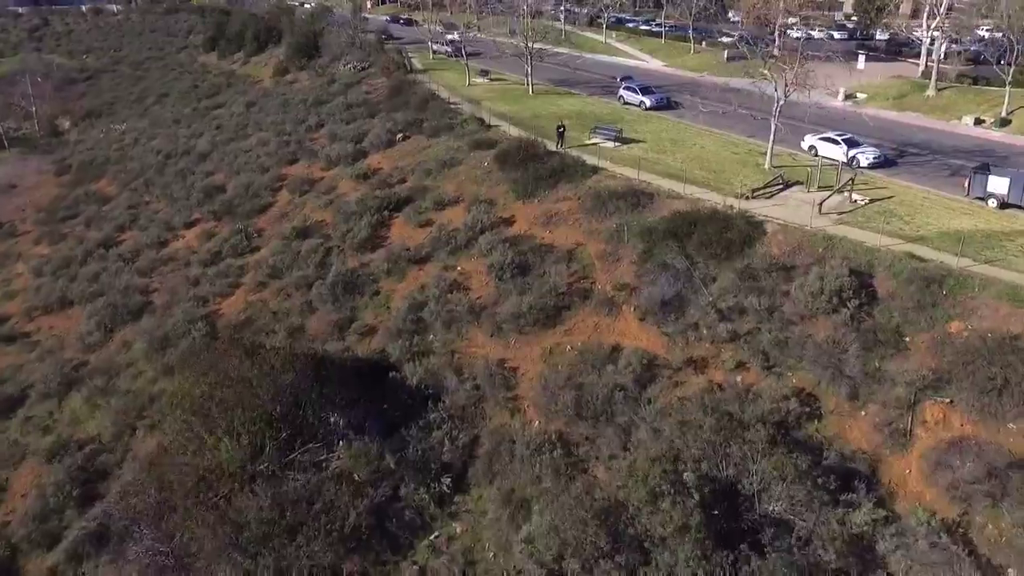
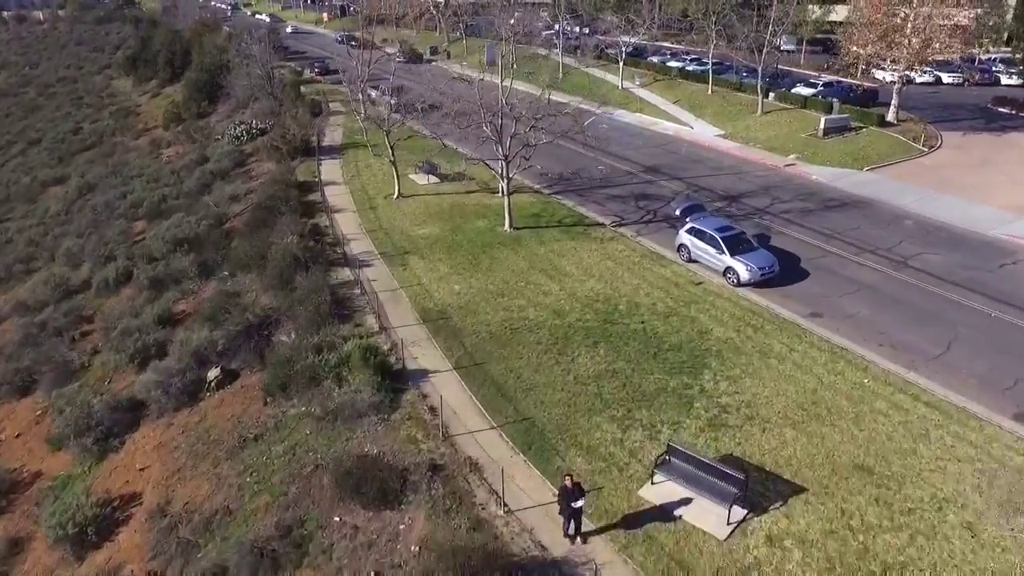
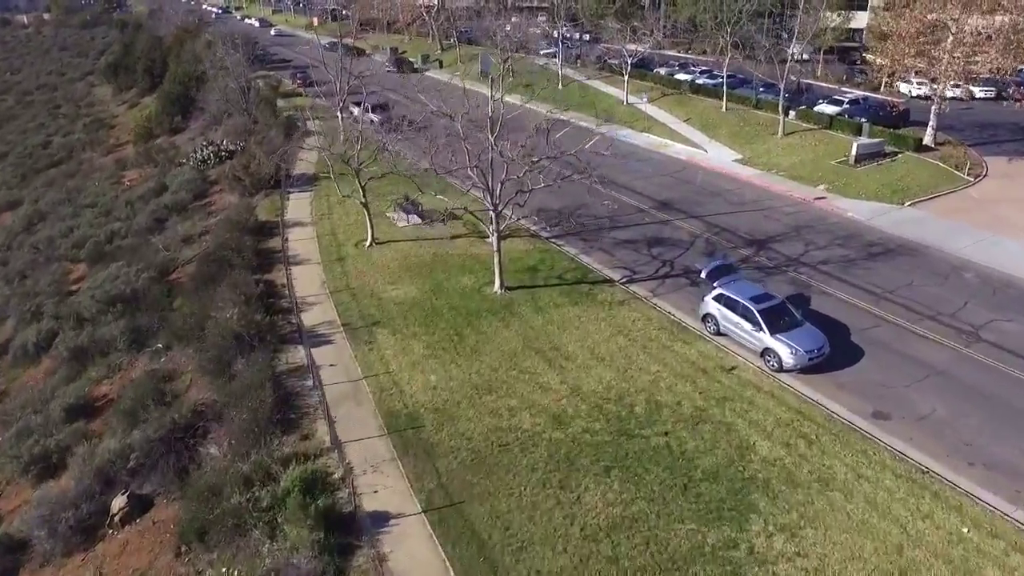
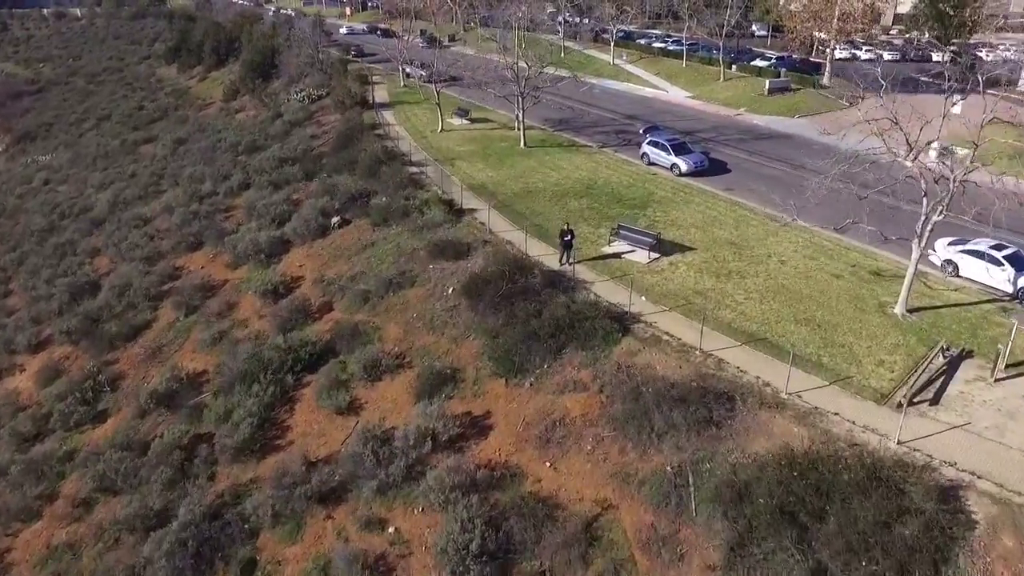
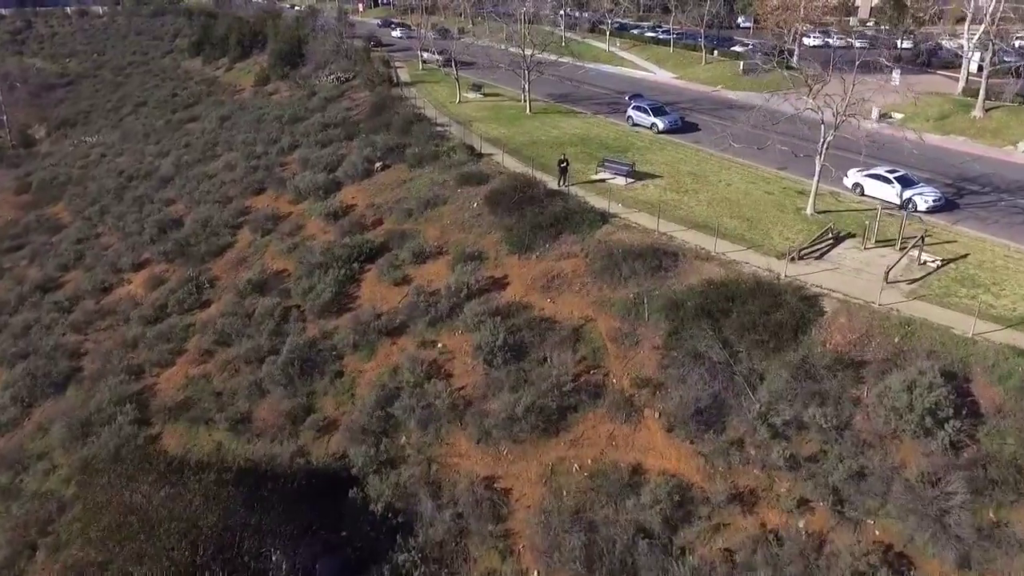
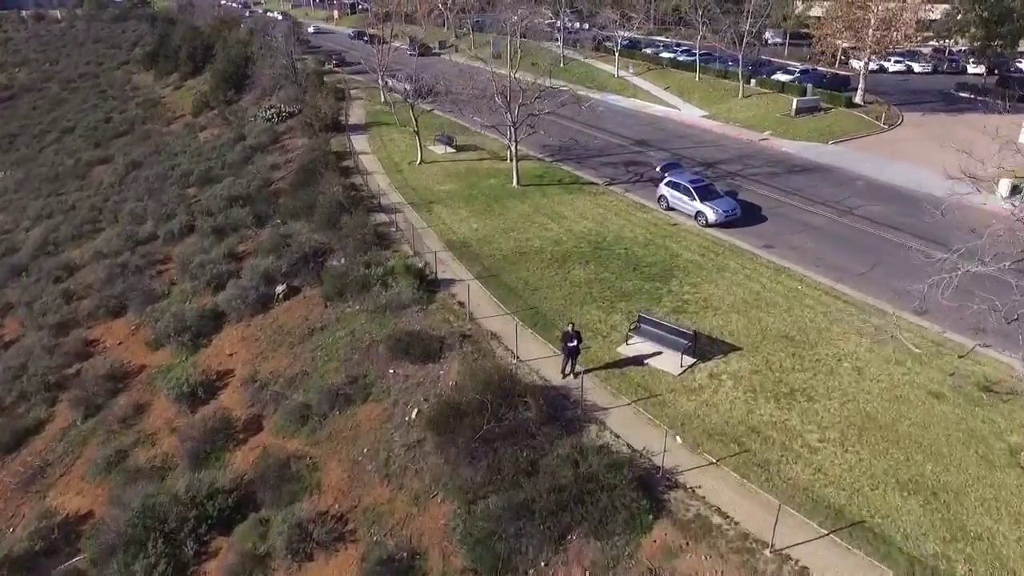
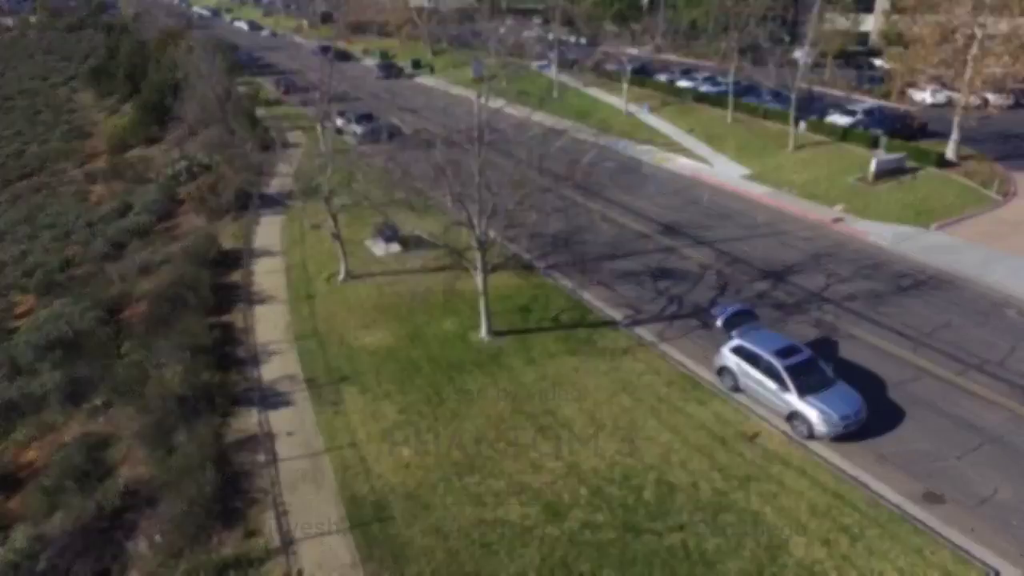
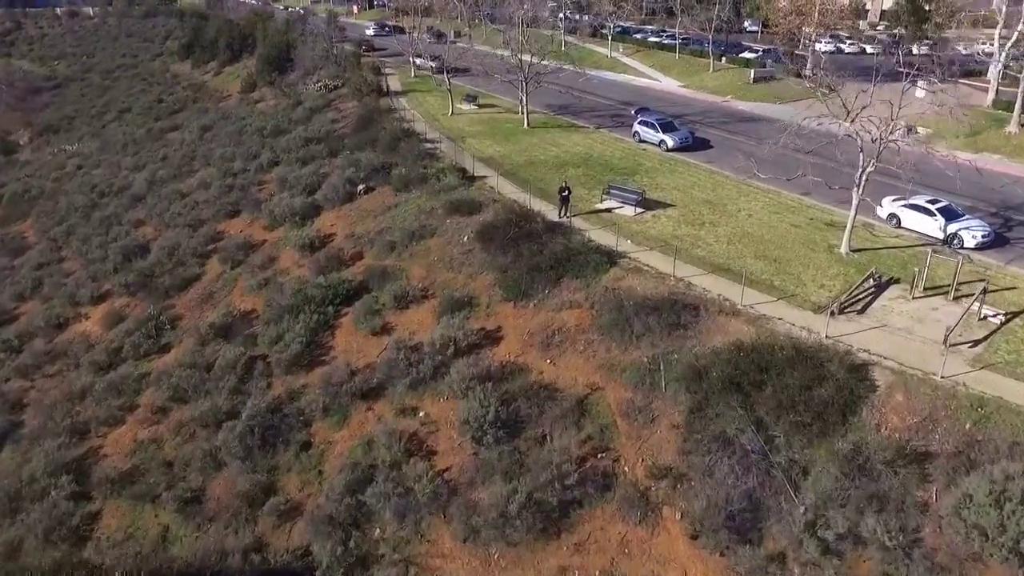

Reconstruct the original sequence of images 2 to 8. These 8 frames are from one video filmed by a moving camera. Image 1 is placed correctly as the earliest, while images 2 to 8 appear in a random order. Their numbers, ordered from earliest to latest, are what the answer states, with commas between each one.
5, 8, 4, 6, 2, 3, 7
